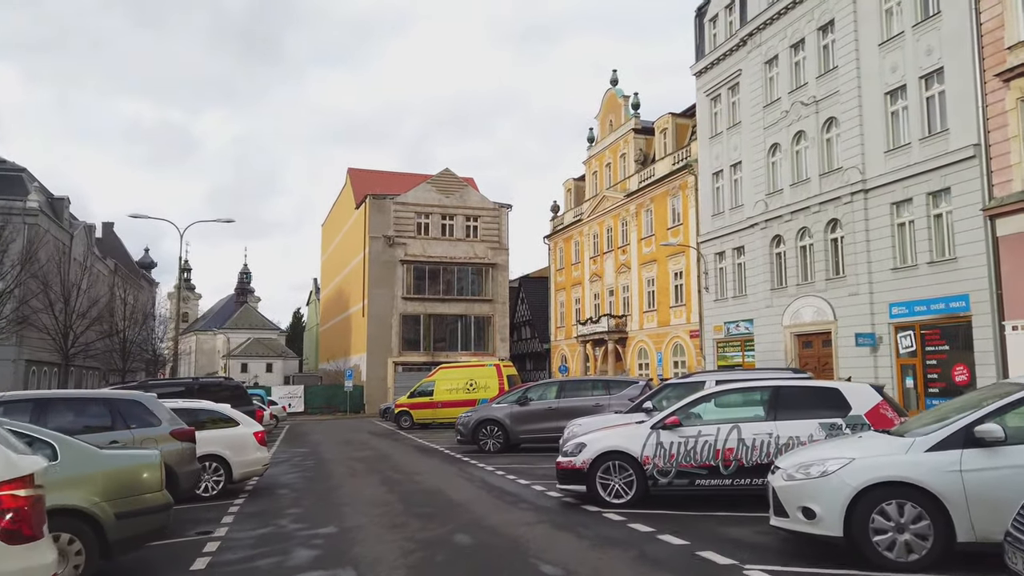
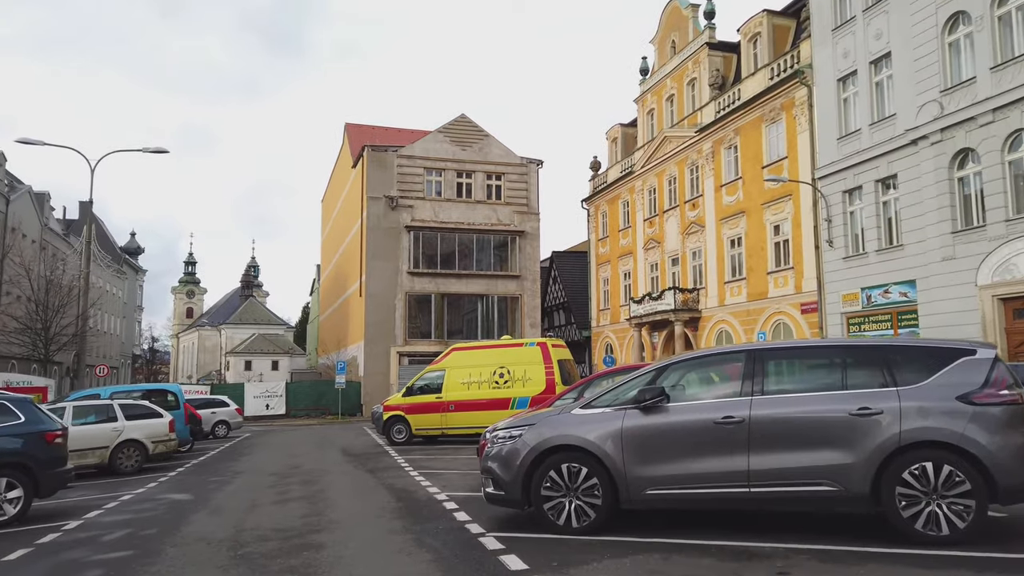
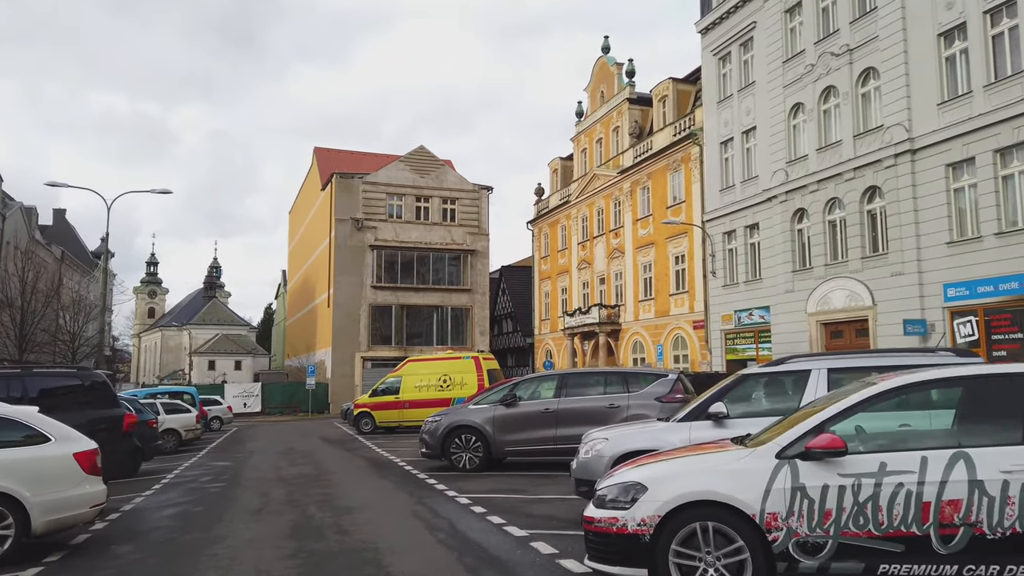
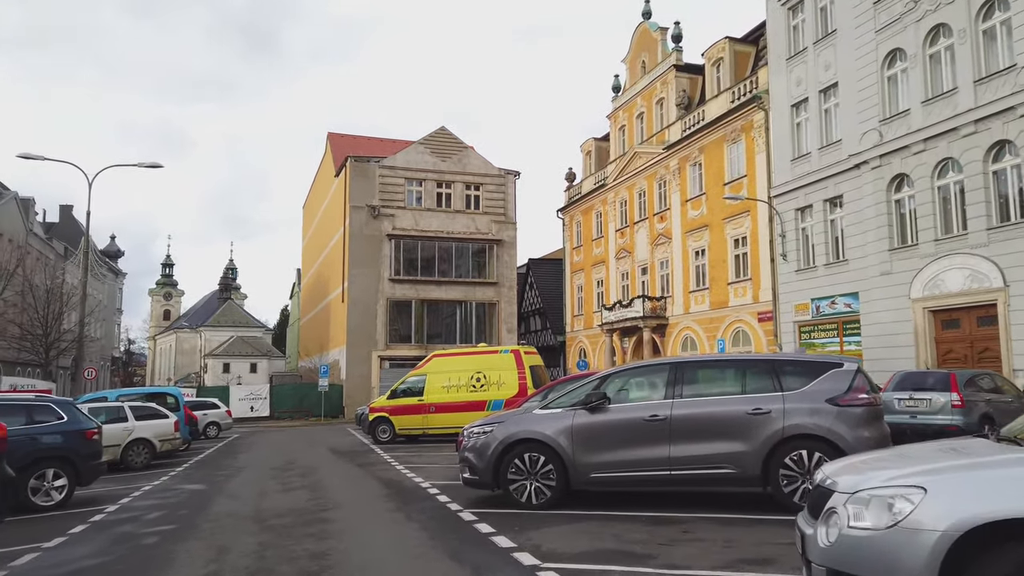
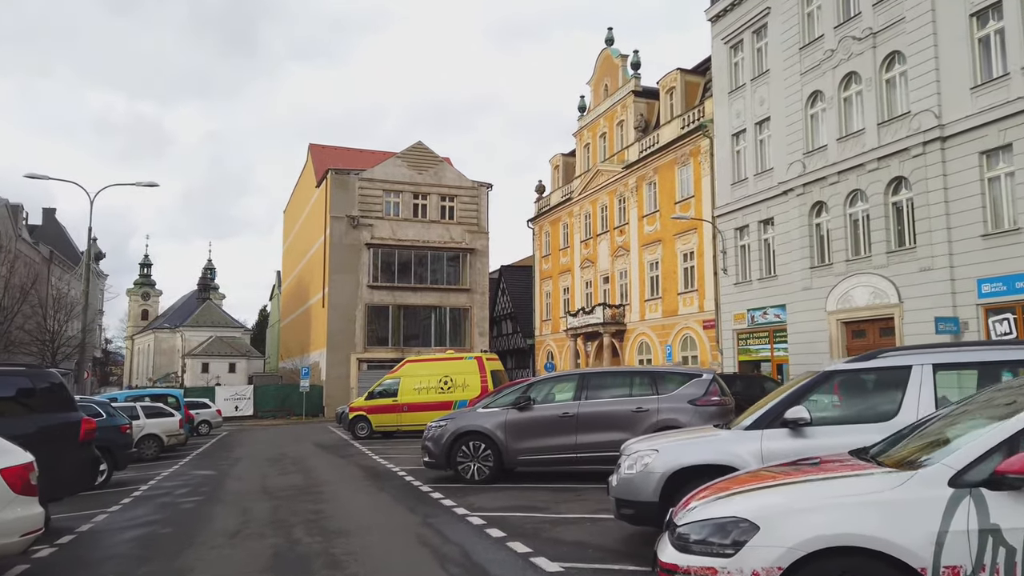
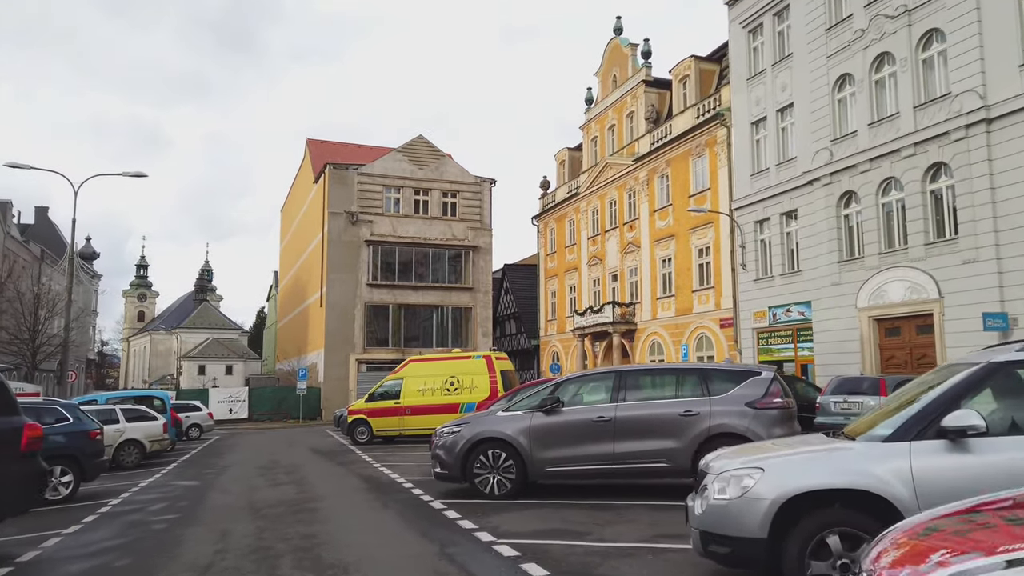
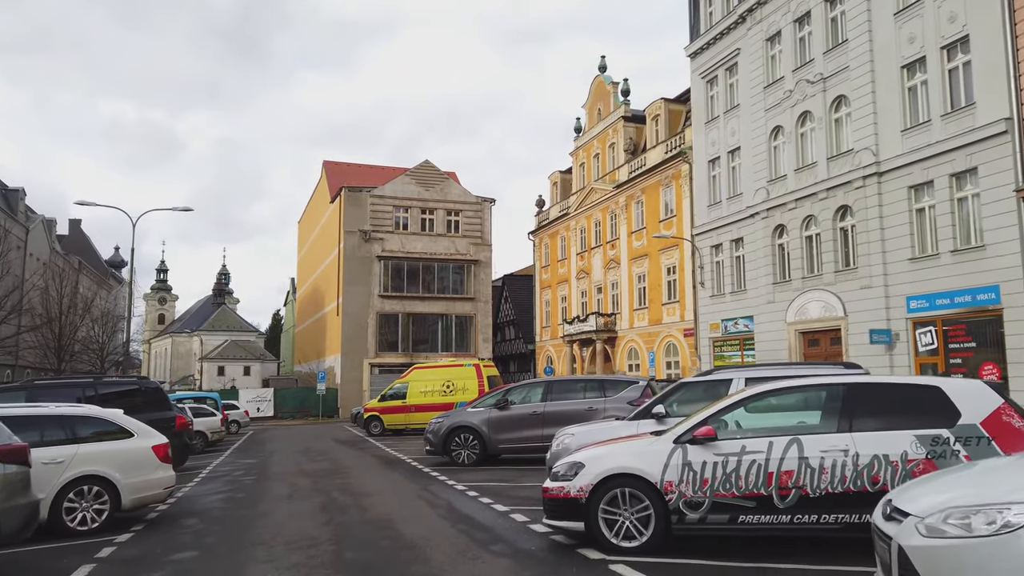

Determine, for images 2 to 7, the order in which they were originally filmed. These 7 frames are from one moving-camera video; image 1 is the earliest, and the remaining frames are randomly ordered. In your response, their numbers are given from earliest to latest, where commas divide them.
7, 3, 5, 6, 4, 2
